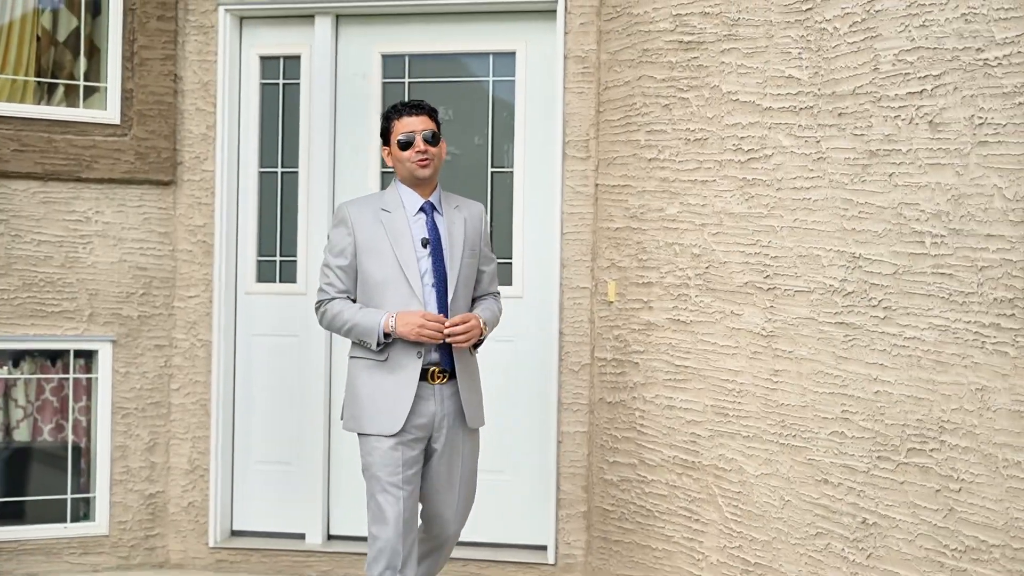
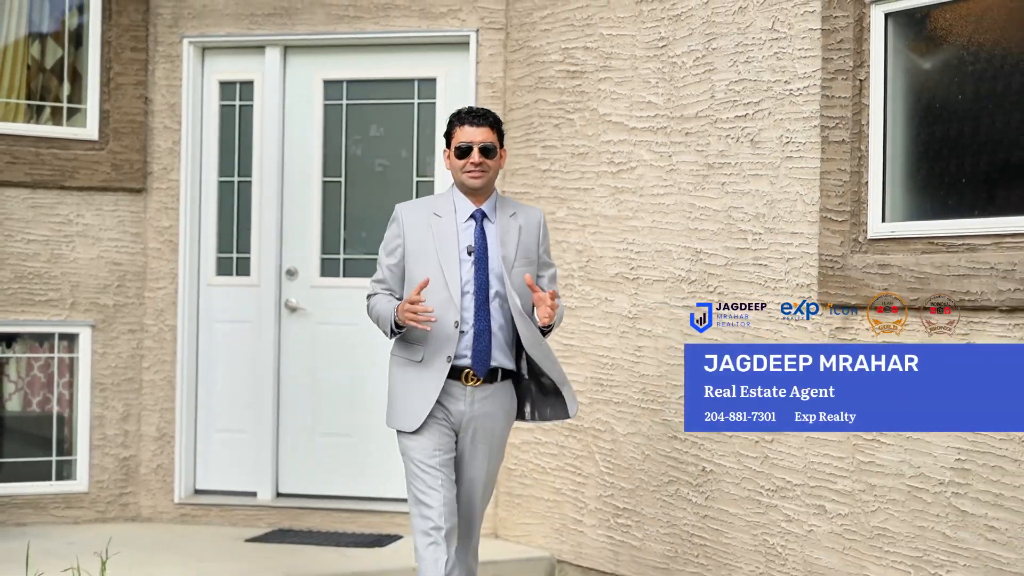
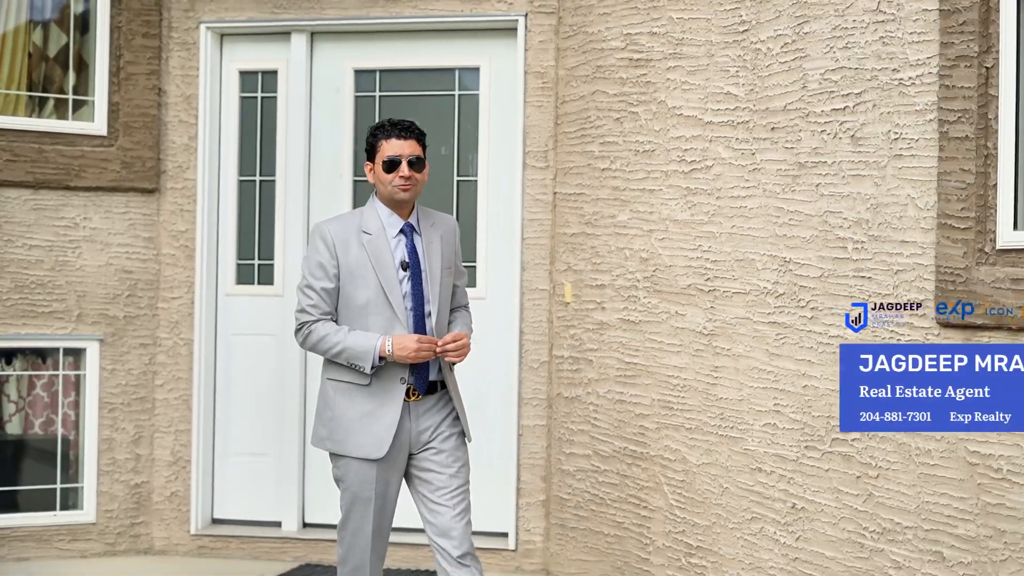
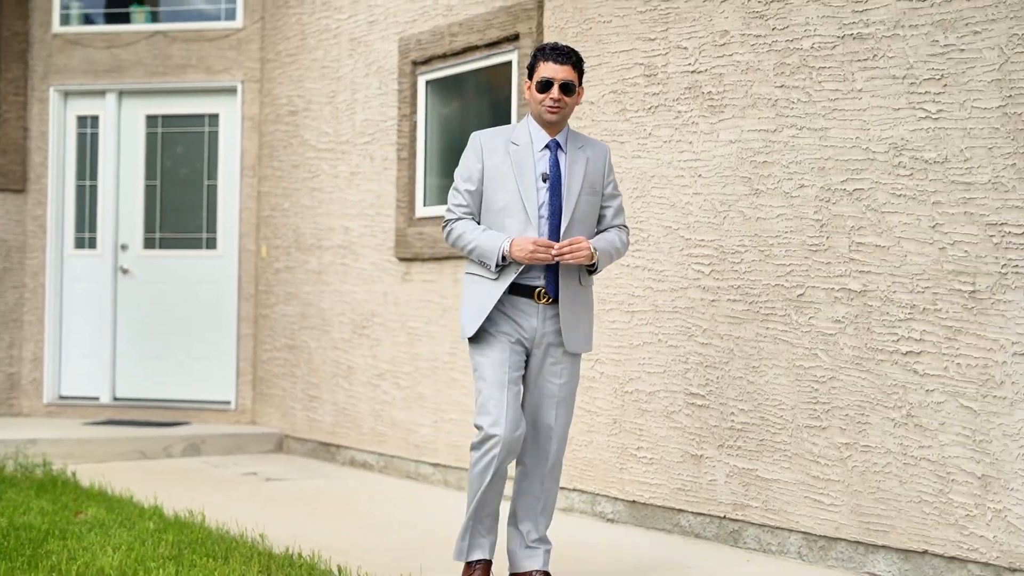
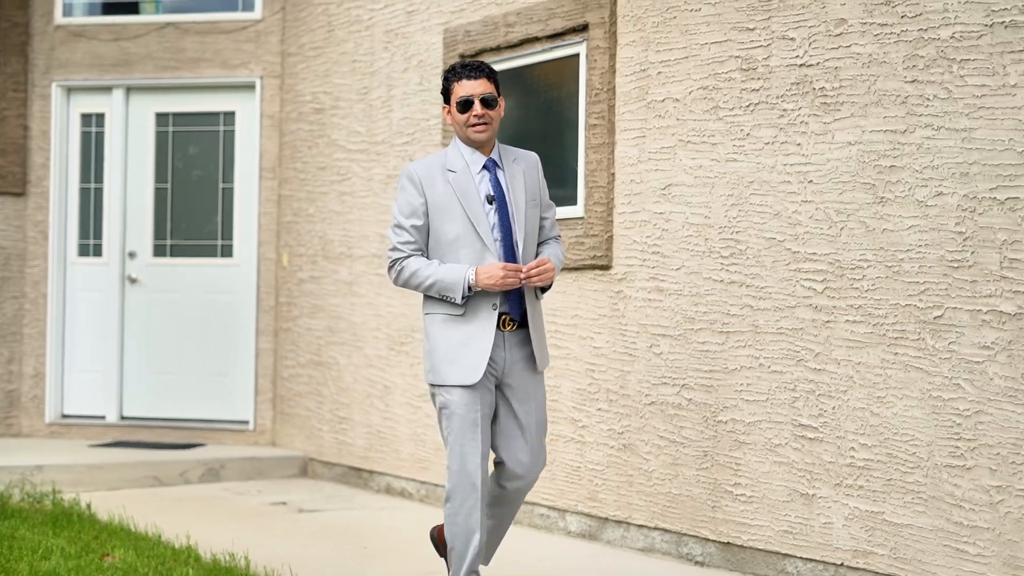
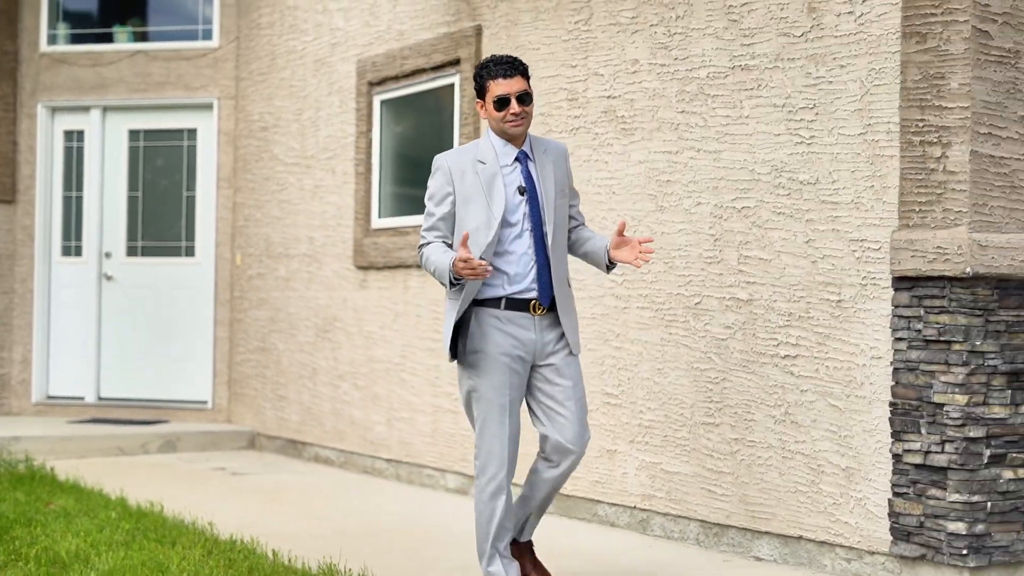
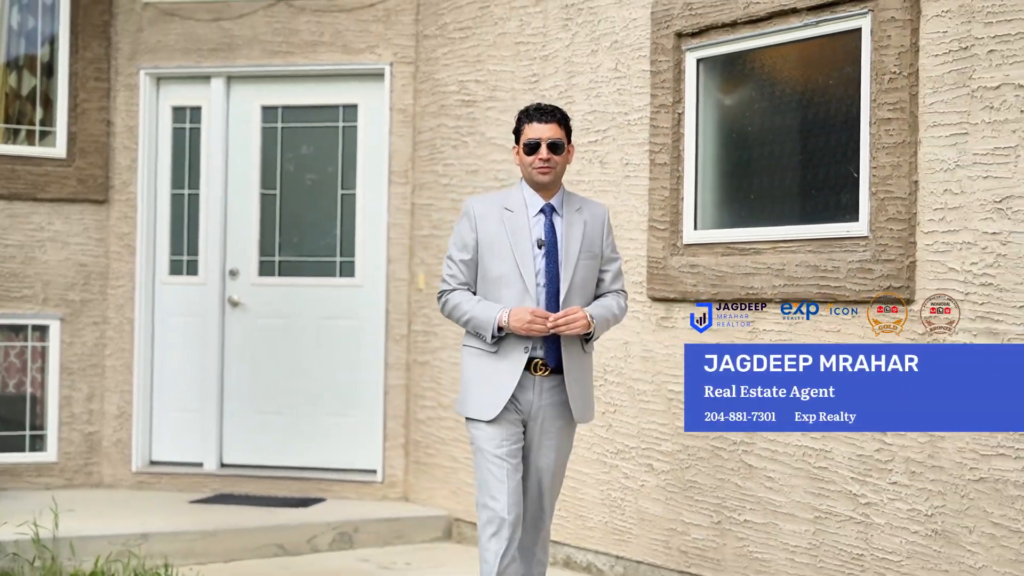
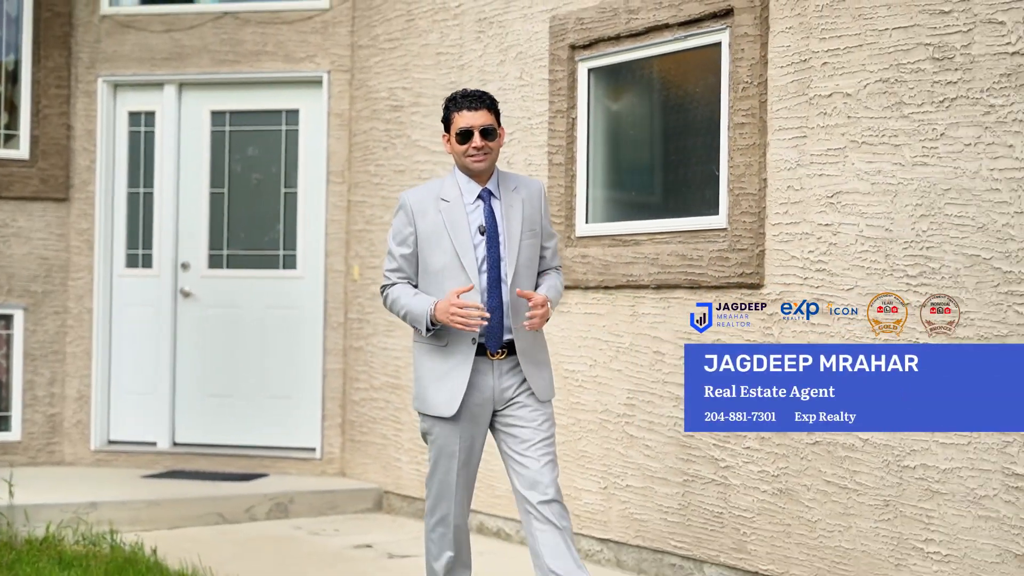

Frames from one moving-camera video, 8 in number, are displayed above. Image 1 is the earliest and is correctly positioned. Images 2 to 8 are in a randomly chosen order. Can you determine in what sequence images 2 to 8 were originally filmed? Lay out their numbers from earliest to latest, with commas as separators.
3, 2, 7, 8, 5, 4, 6
